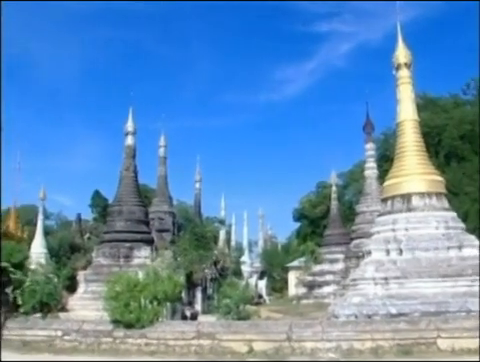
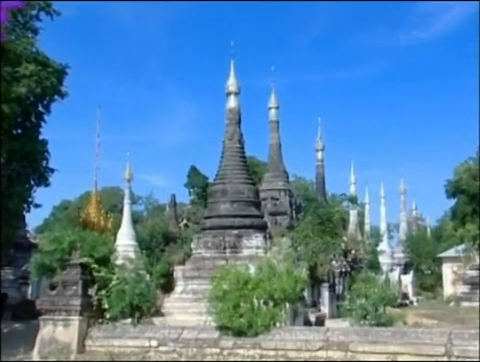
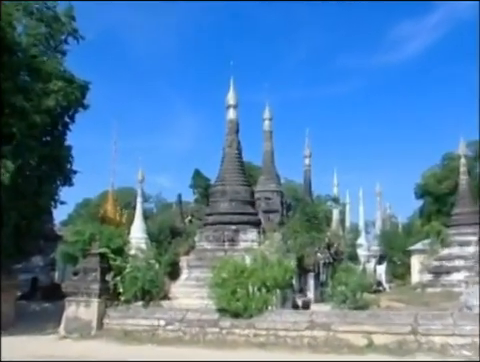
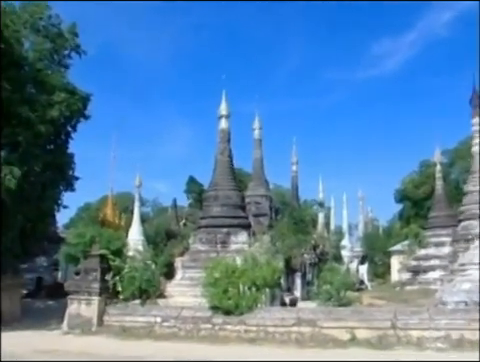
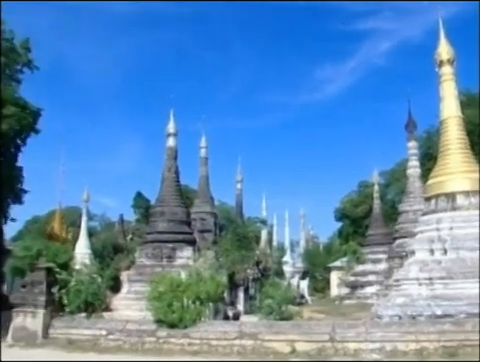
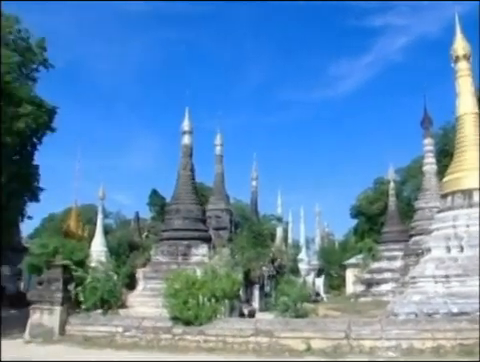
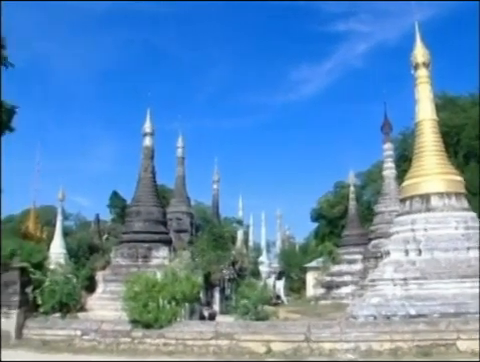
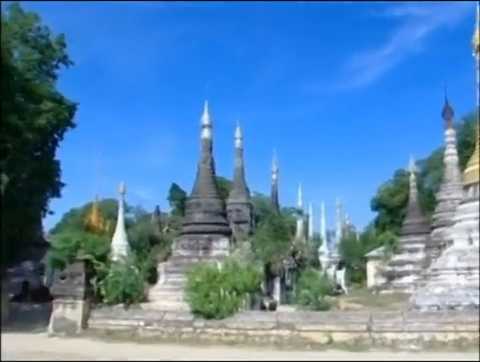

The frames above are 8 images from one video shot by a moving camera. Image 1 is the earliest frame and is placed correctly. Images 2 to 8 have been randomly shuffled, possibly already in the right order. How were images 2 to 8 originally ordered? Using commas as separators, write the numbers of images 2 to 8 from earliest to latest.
7, 5, 6, 8, 4, 3, 2
